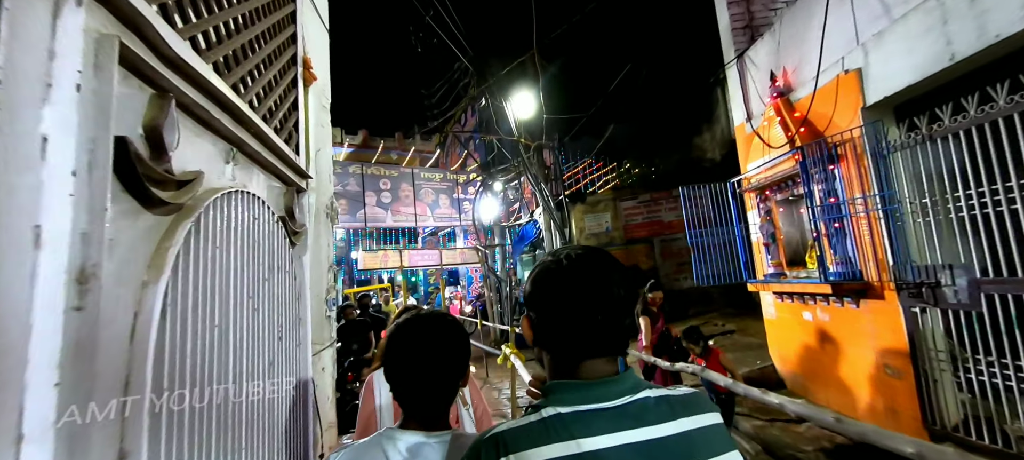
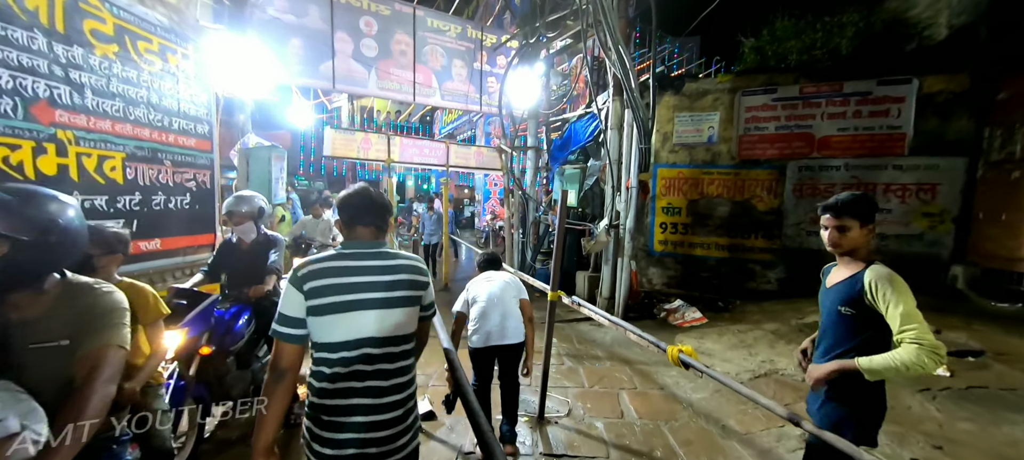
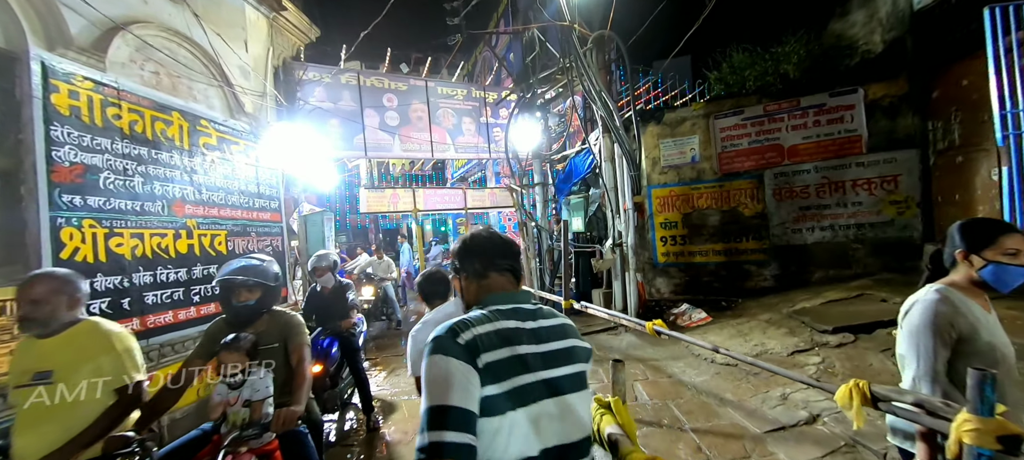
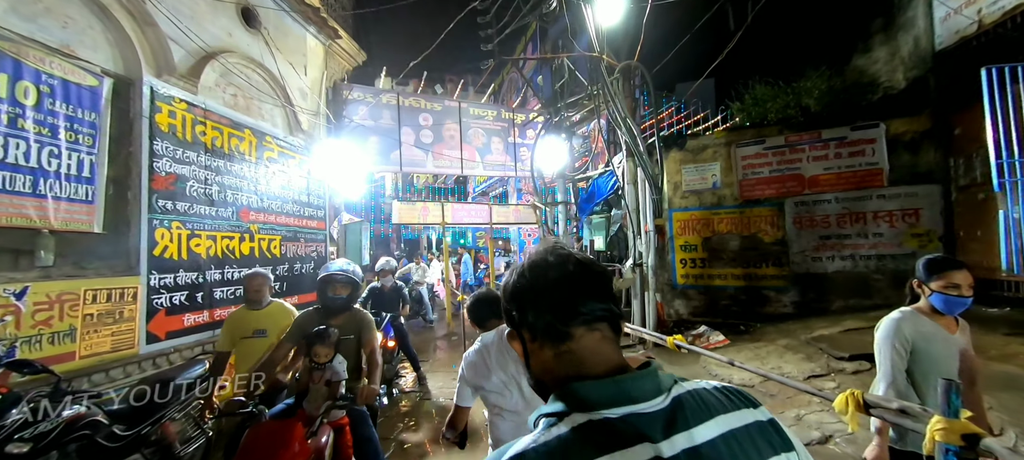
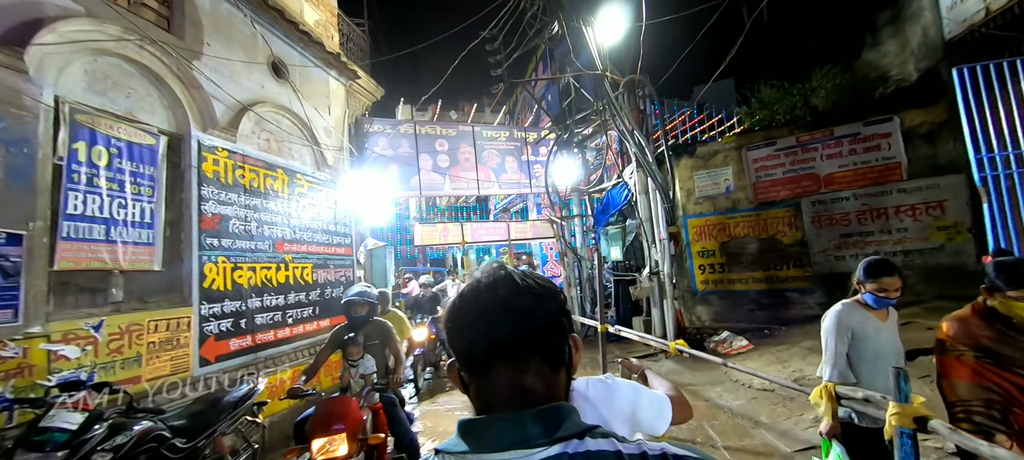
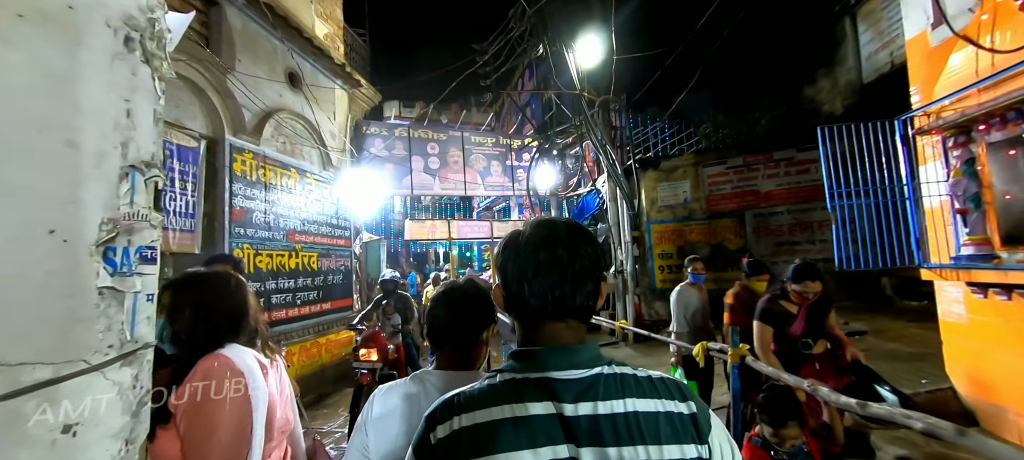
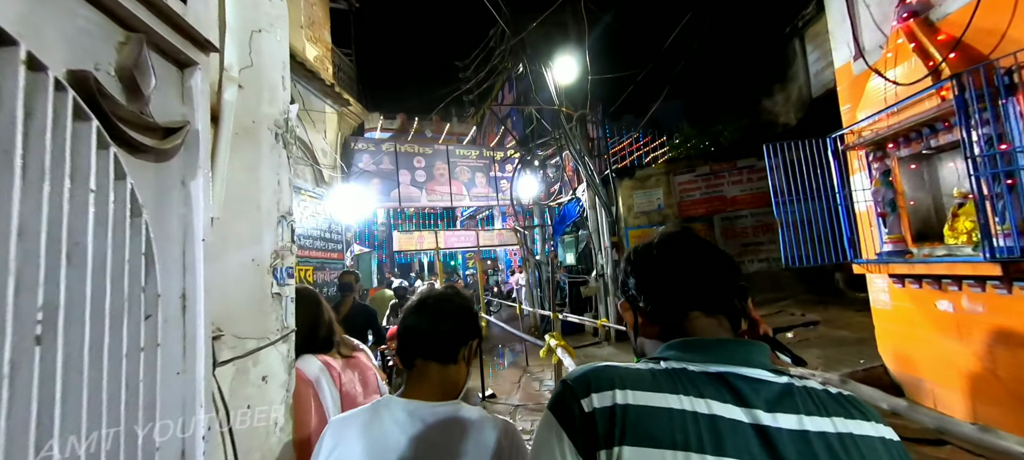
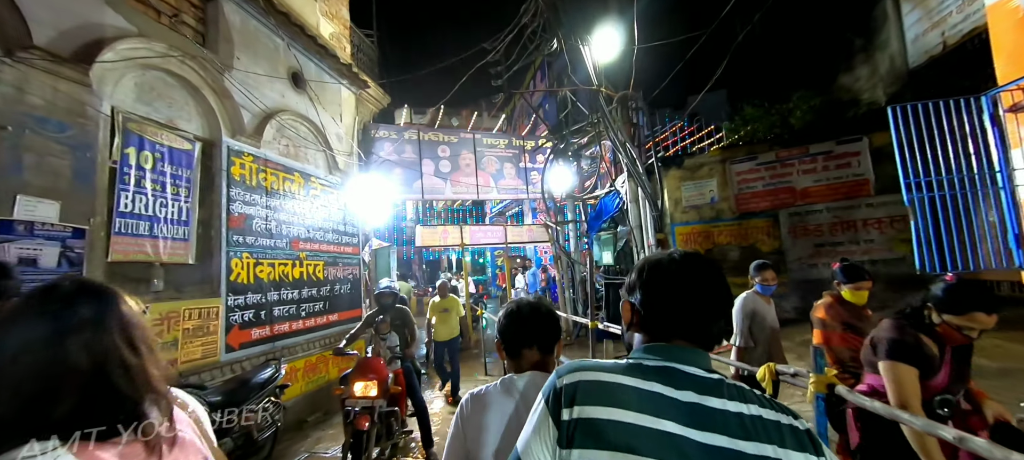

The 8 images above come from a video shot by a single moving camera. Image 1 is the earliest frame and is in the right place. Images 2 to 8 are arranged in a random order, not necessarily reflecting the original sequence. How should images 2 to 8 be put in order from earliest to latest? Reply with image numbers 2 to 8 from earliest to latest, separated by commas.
7, 6, 8, 5, 4, 3, 2
